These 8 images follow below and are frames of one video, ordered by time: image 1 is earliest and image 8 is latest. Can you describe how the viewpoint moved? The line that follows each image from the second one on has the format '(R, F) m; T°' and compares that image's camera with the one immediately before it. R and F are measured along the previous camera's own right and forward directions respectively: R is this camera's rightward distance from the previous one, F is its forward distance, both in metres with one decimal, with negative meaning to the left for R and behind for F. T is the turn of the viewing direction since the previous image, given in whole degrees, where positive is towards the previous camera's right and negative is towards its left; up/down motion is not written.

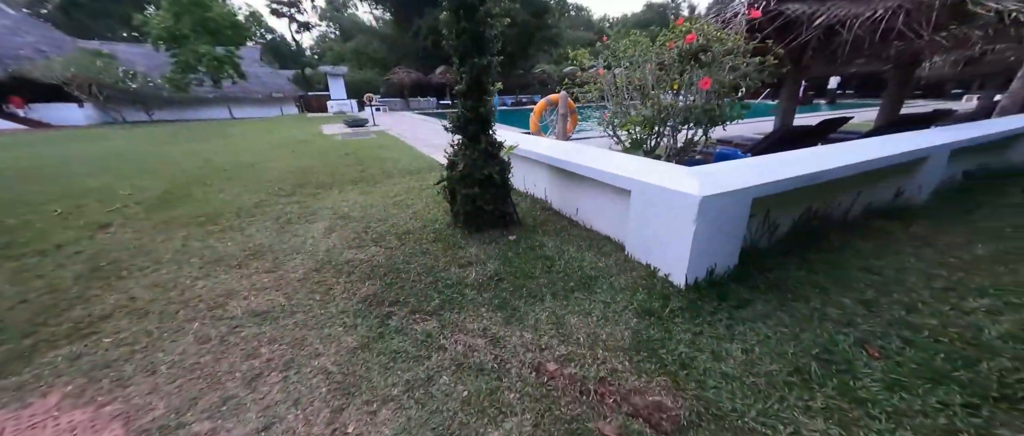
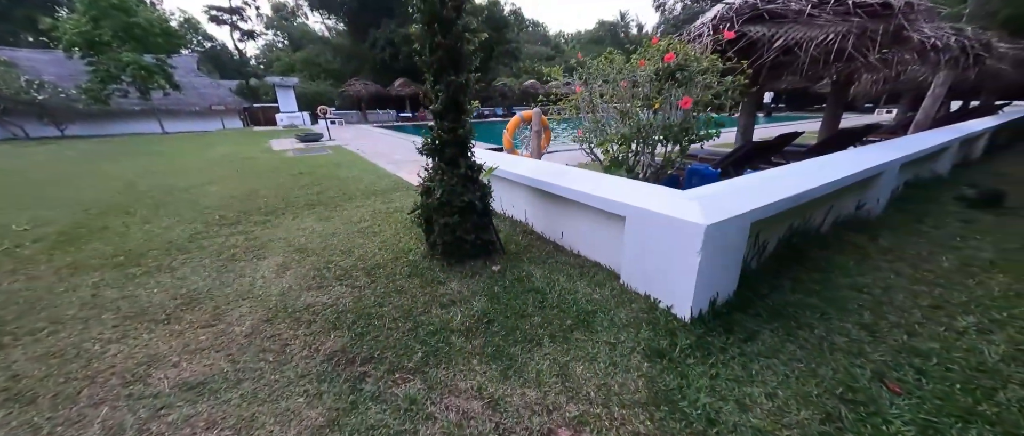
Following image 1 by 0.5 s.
(-0.1, +0.2) m; +6°
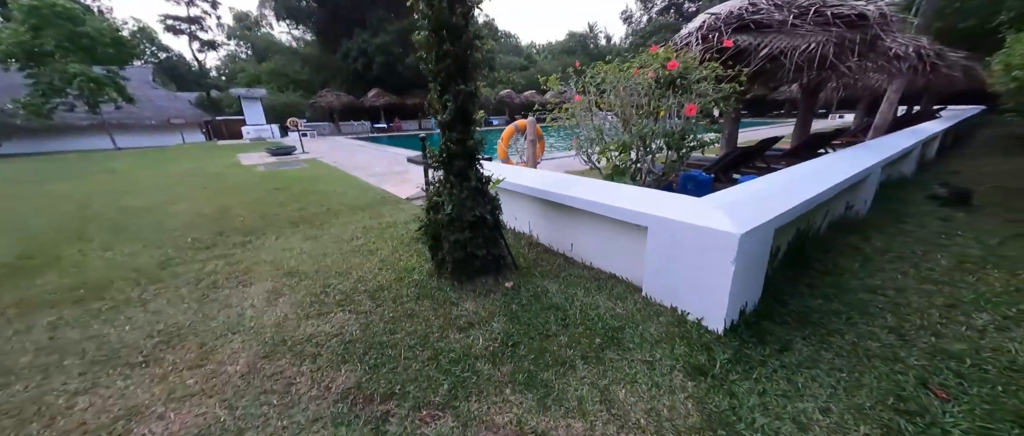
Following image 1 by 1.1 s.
(-0.2, +0.1) m; +4°
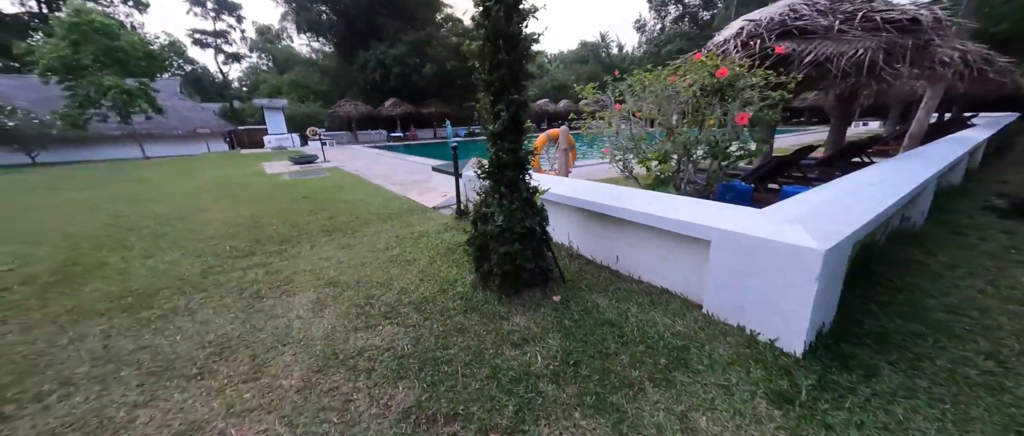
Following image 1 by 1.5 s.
(-0.2, 0.0) m; -2°
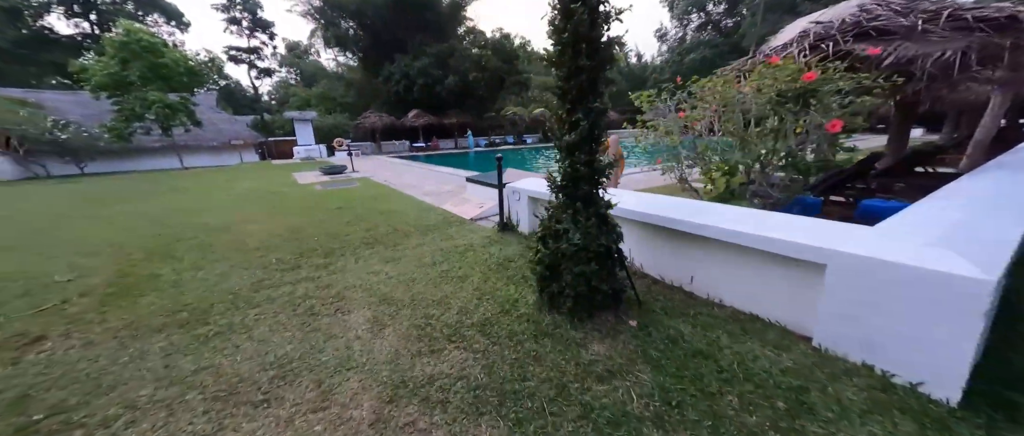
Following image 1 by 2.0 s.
(-0.3, +0.1) m; -3°
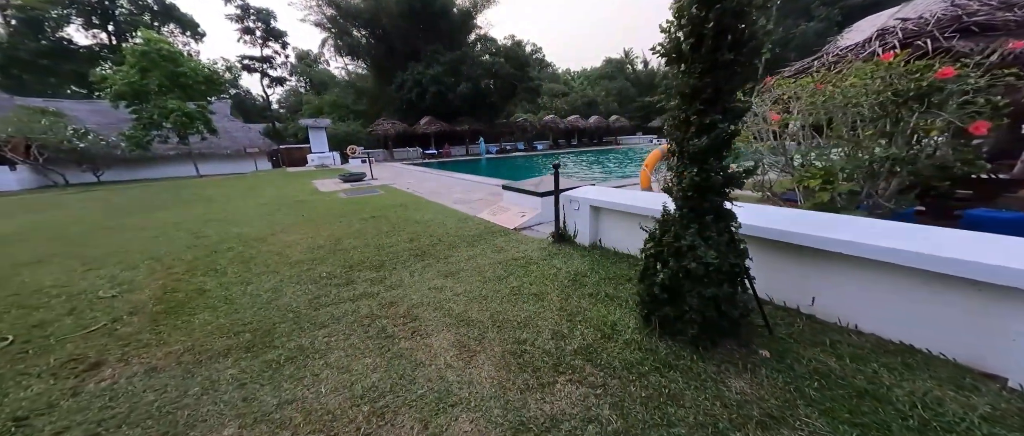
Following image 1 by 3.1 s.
(-0.5, +0.2) m; -1°
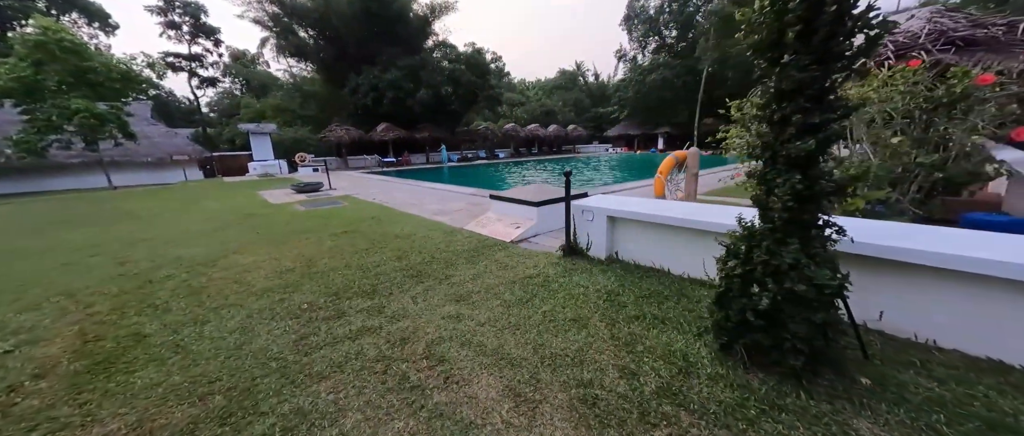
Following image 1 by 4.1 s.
(-0.5, +0.3) m; +7°
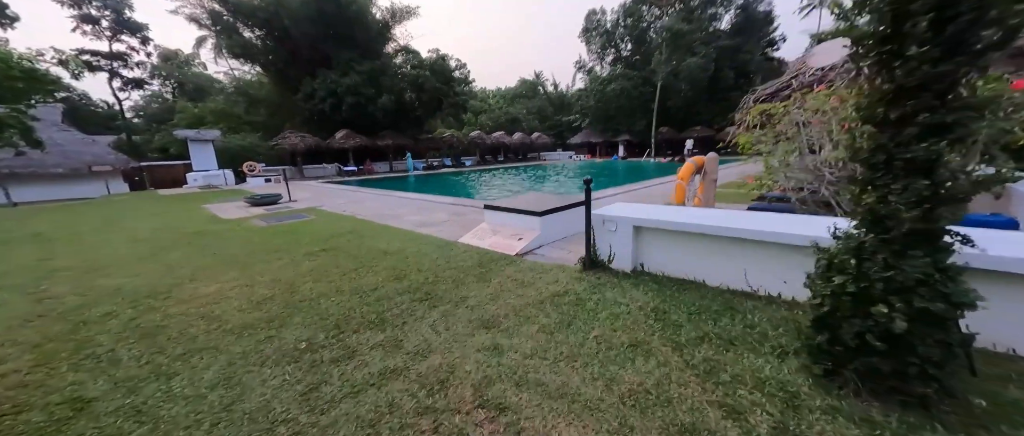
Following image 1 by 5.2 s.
(-0.5, +0.3) m; +6°
